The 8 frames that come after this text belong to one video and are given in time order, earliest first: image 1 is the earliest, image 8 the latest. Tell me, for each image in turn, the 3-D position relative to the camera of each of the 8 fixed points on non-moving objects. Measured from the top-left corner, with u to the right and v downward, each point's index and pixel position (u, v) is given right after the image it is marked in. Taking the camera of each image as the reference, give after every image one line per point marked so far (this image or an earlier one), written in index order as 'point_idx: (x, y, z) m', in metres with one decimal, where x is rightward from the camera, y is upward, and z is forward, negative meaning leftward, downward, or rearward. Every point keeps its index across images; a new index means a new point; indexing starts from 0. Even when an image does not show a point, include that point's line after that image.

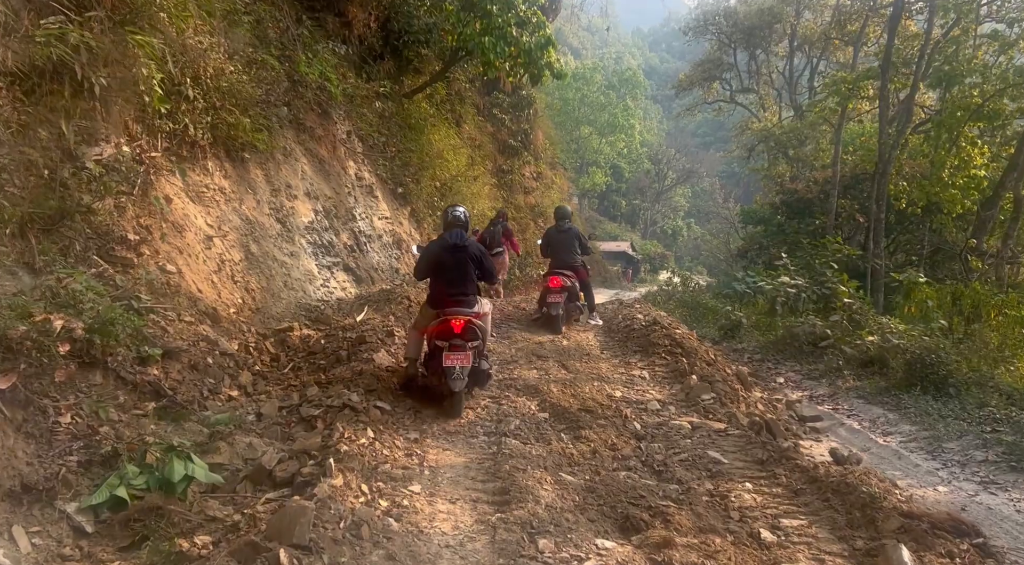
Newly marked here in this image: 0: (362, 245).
0: (-2.3, +0.6, +10.9) m
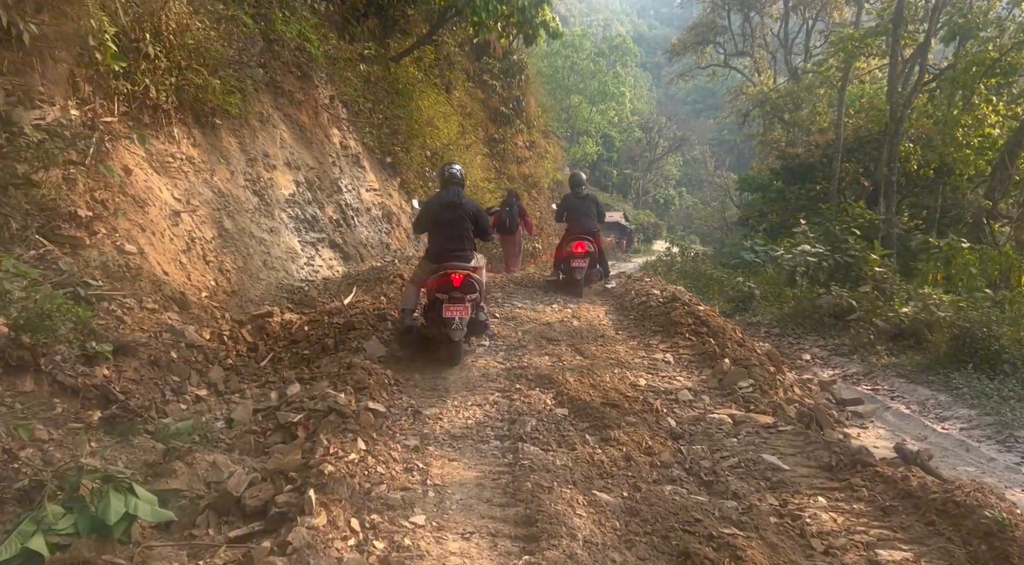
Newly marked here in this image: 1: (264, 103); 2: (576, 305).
0: (-2.4, +0.9, +10.1) m
1: (-3.2, +2.3, +8.9) m
2: (+0.7, -0.3, +8.1) m
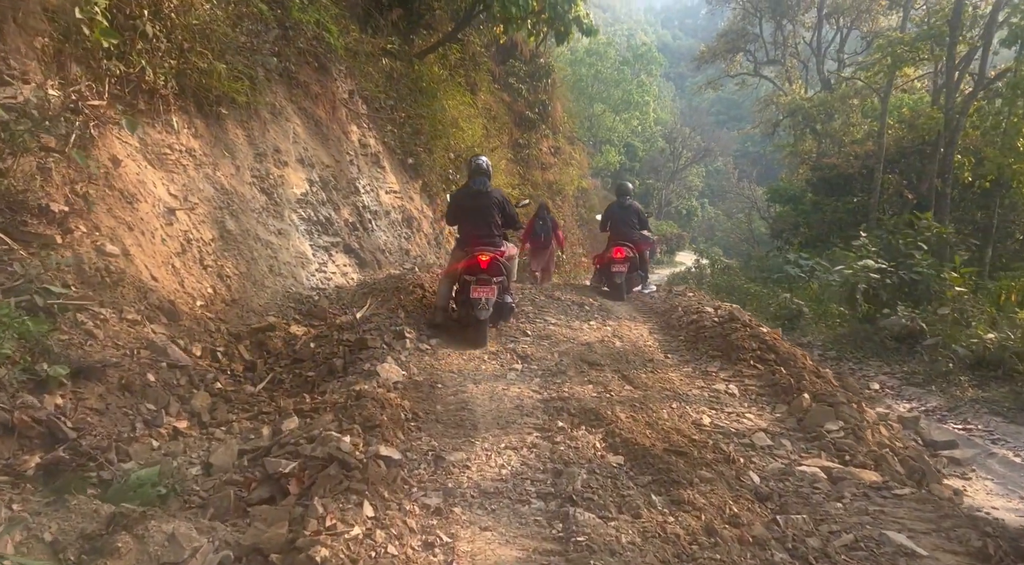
0: (-1.9, +0.8, +9.3) m
1: (-2.8, +2.2, +8.2) m
2: (+1.1, -0.4, +7.2) m
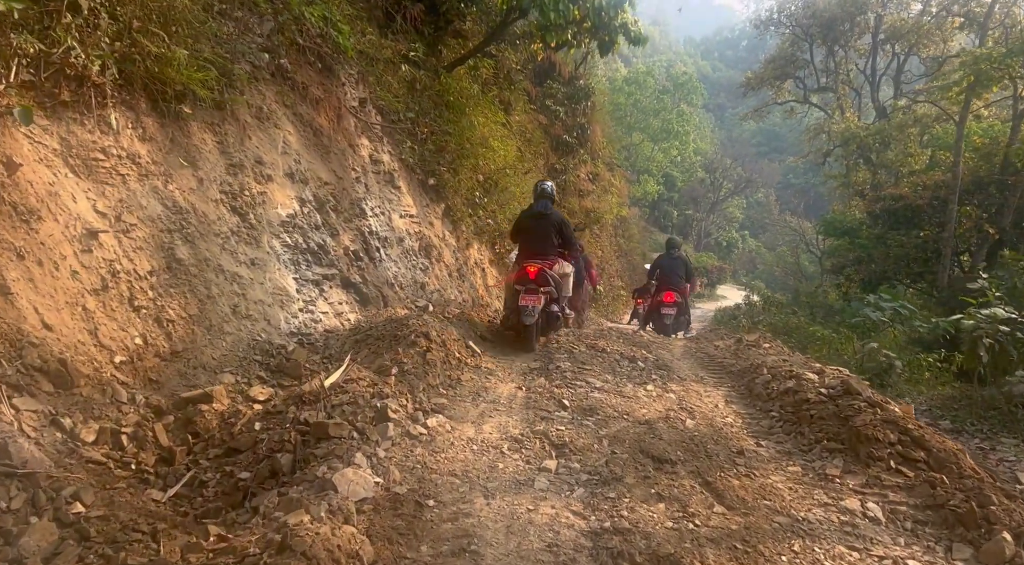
0: (-1.6, +0.4, +7.8) m
1: (-2.4, +1.8, +6.8) m
2: (+1.3, -0.8, +5.5) m
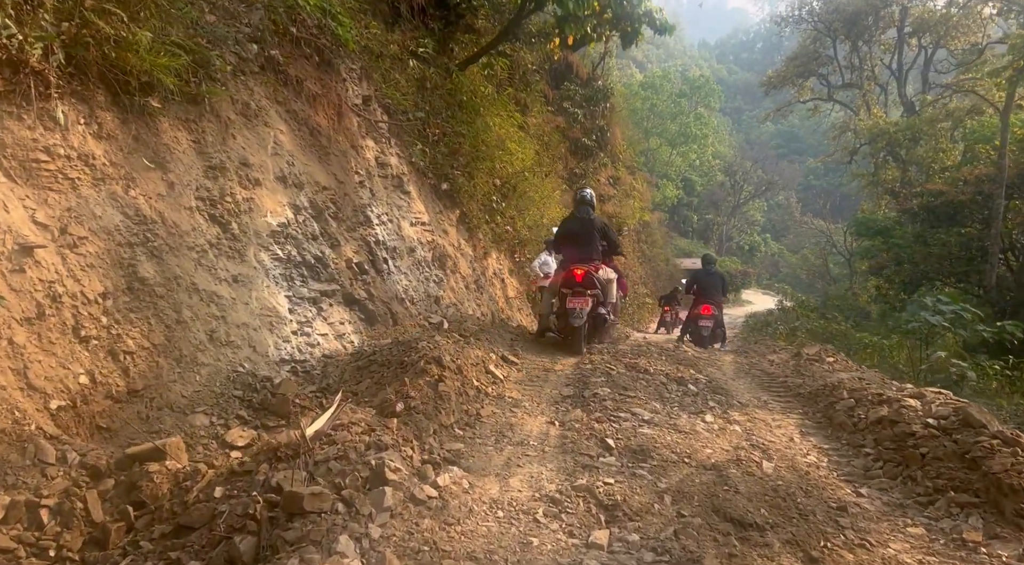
0: (-1.3, +0.2, +7.0) m
1: (-2.2, +1.6, +6.0) m
2: (+1.5, -0.9, +4.6) m
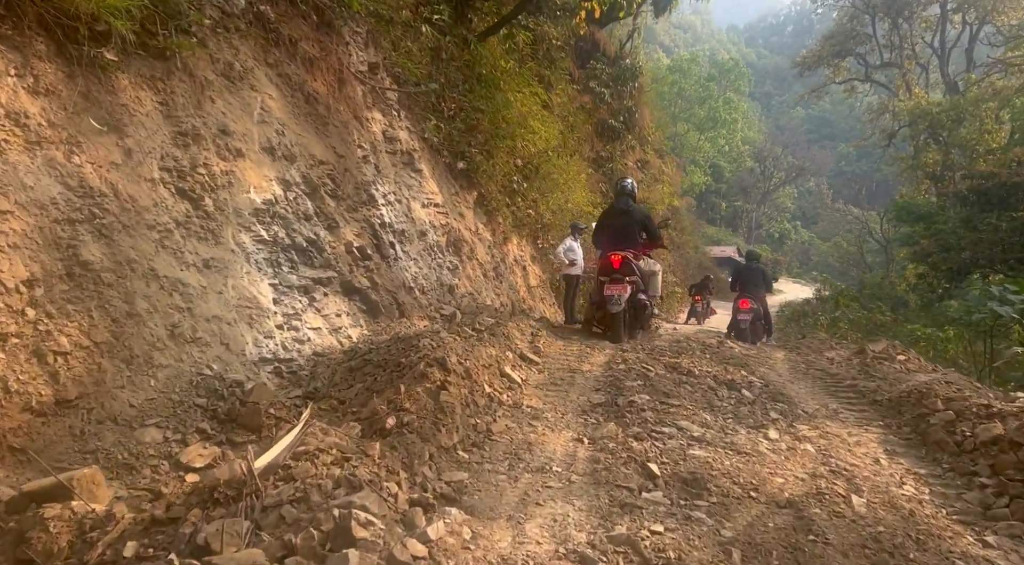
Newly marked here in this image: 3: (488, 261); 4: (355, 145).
0: (-1.1, +0.3, +6.3) m
1: (-2.1, +1.8, +5.2) m
2: (+1.6, -0.8, +3.8) m
3: (-0.3, +0.3, +8.5) m
4: (-1.4, +1.3, +6.4) m
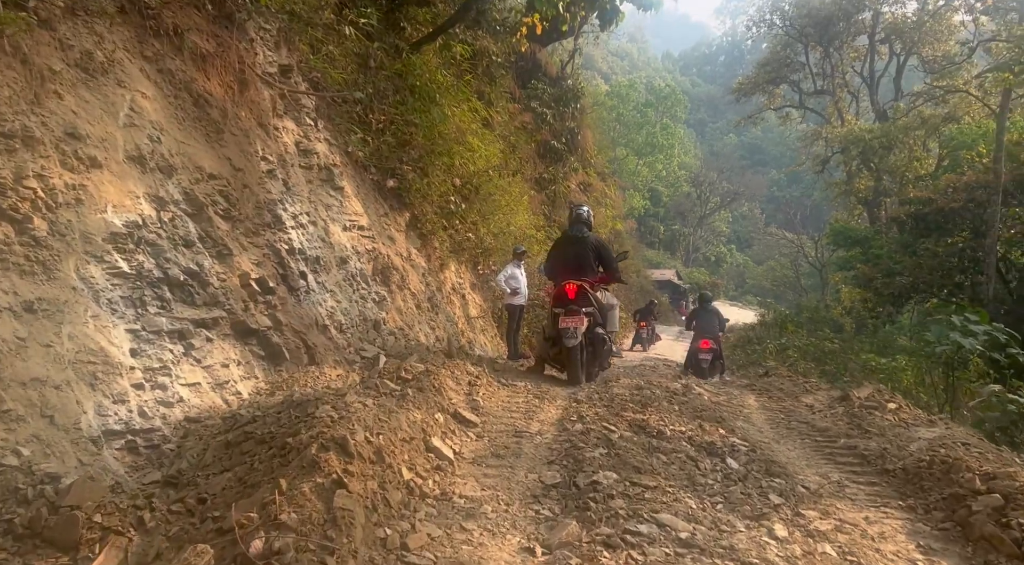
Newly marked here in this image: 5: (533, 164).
0: (-1.6, 0.0, +5.3) m
1: (-2.5, +1.5, +4.2) m
2: (+1.3, -1.0, +3.0) m
3: (-1.0, -0.1, +7.6) m
4: (-2.0, +1.0, +5.4) m
5: (+0.5, +2.9, +16.7) m
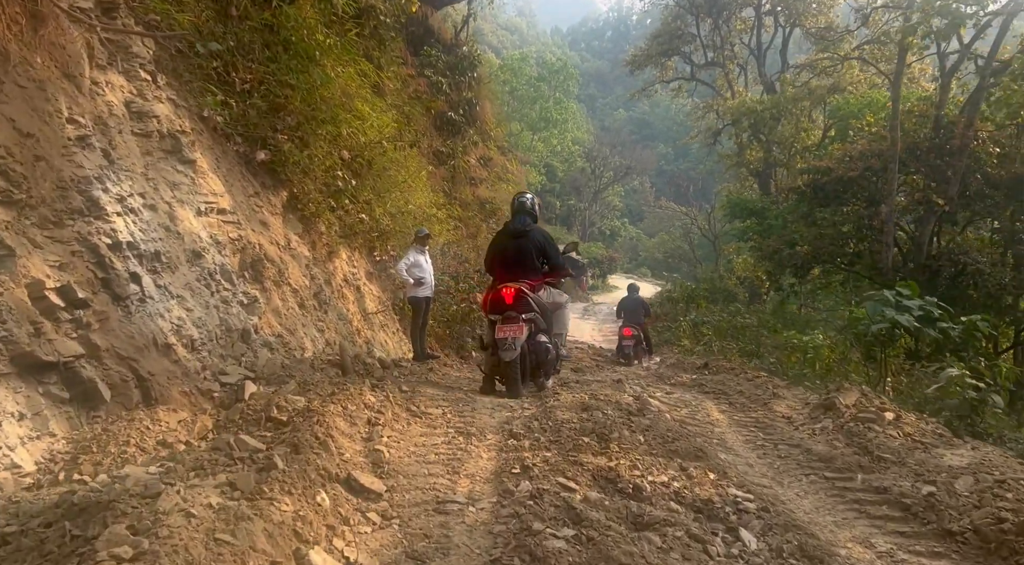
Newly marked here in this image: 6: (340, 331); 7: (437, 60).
0: (-2.2, 0.0, +3.8) m
1: (-2.9, +1.4, +2.6) m
2: (+1.1, -1.0, +2.0) m
3: (-1.9, 0.0, +6.2) m
4: (-2.5, +0.9, +3.9) m
5: (-1.8, +3.3, +15.3) m
6: (-1.6, -0.5, +6.5) m
7: (-1.7, +5.4, +16.6) m
